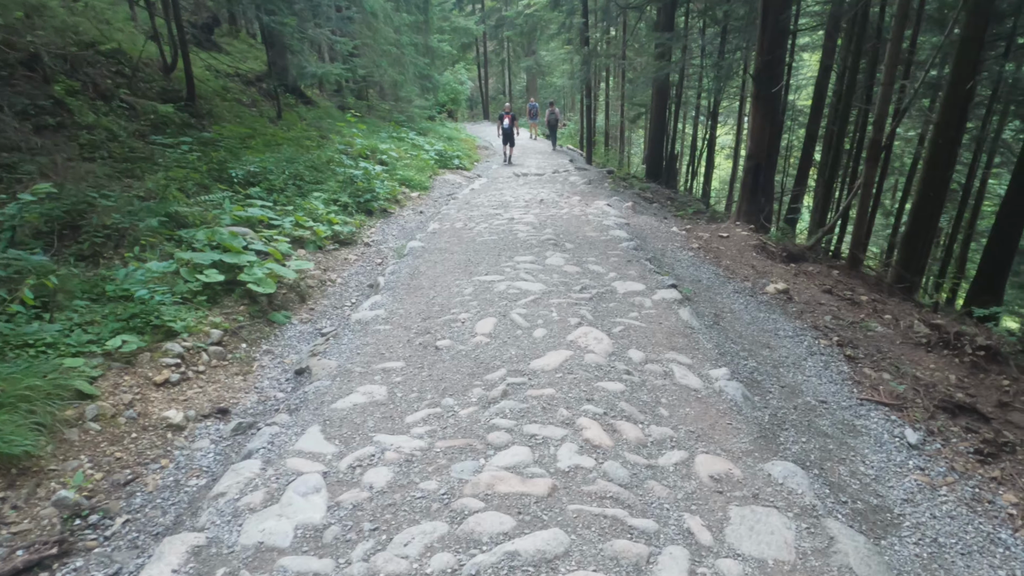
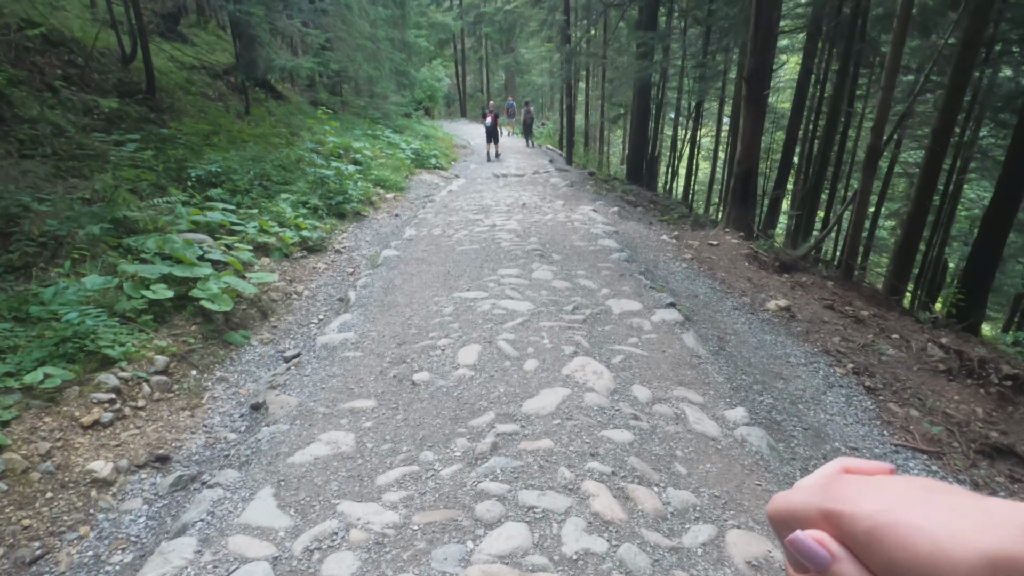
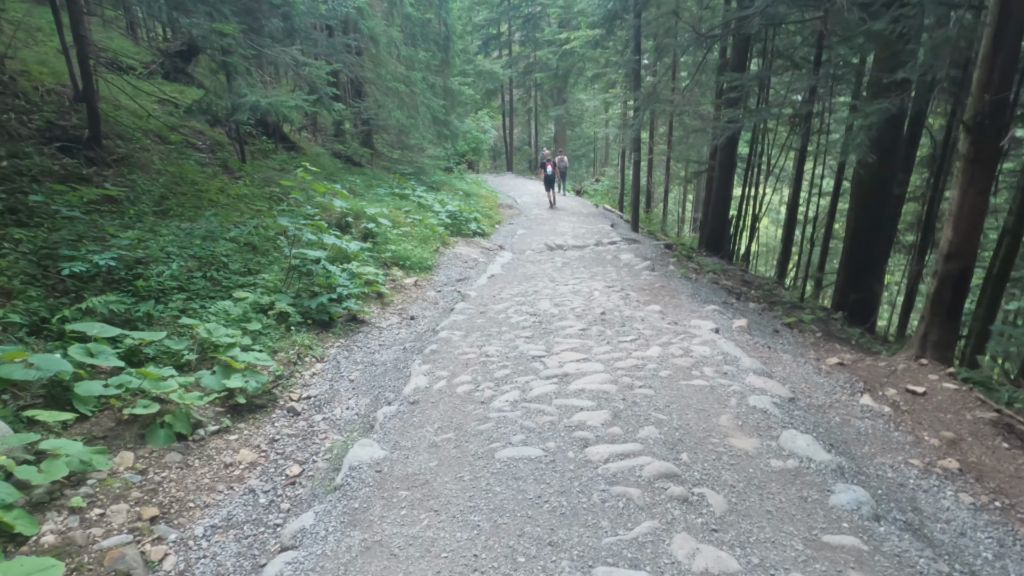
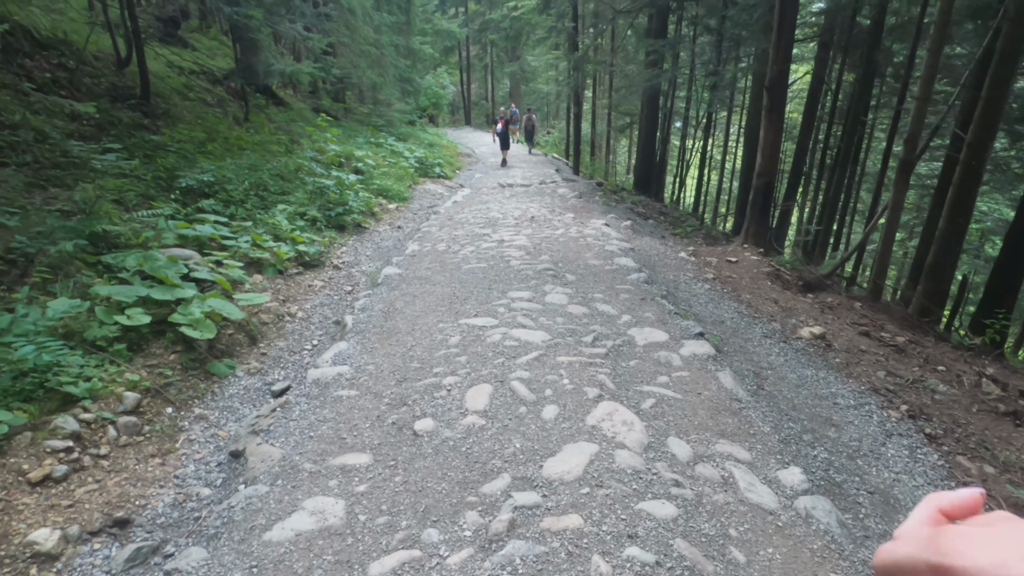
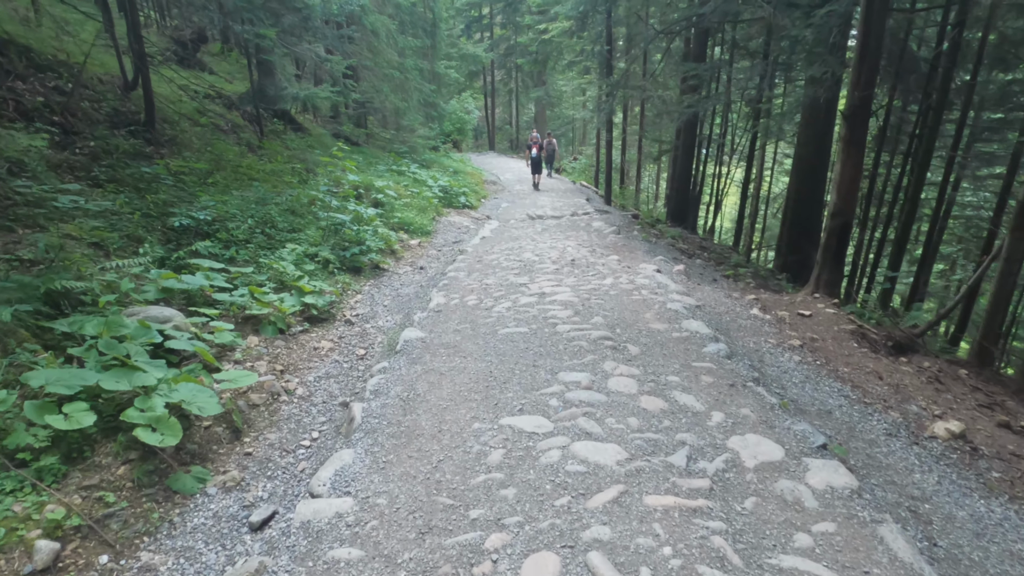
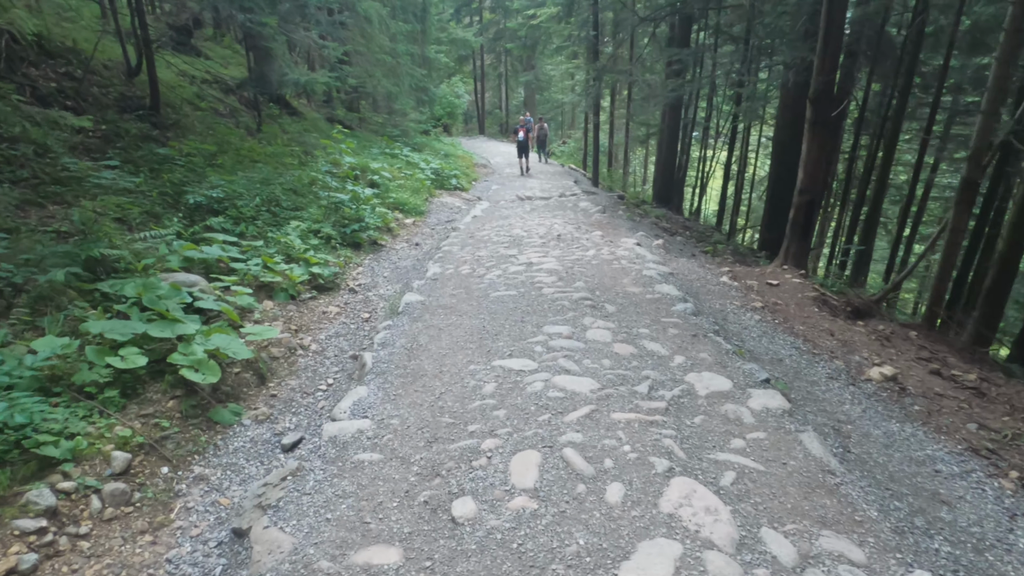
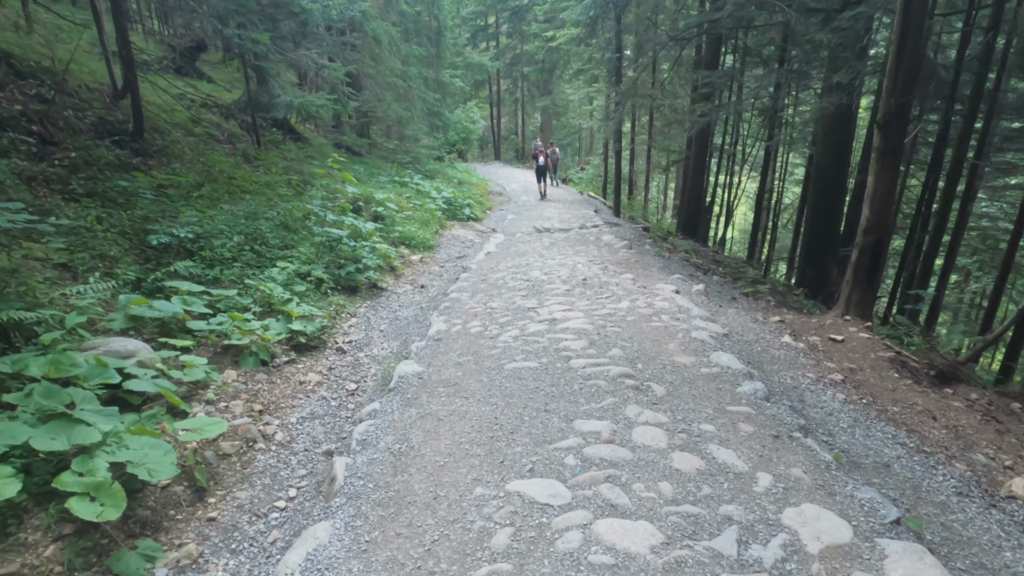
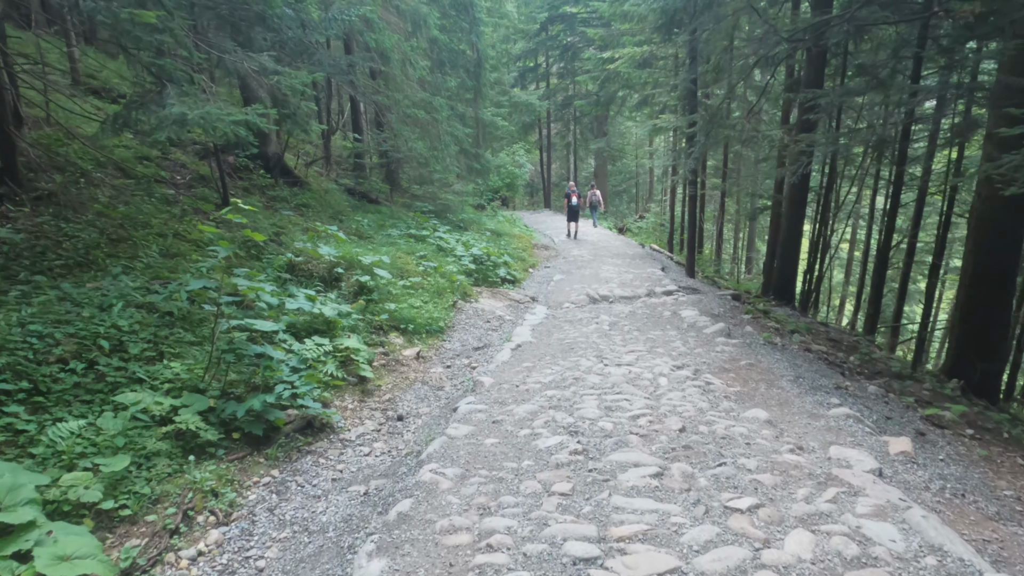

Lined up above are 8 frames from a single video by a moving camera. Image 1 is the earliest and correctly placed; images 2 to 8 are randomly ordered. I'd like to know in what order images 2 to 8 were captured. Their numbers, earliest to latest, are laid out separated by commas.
2, 4, 6, 5, 7, 3, 8
